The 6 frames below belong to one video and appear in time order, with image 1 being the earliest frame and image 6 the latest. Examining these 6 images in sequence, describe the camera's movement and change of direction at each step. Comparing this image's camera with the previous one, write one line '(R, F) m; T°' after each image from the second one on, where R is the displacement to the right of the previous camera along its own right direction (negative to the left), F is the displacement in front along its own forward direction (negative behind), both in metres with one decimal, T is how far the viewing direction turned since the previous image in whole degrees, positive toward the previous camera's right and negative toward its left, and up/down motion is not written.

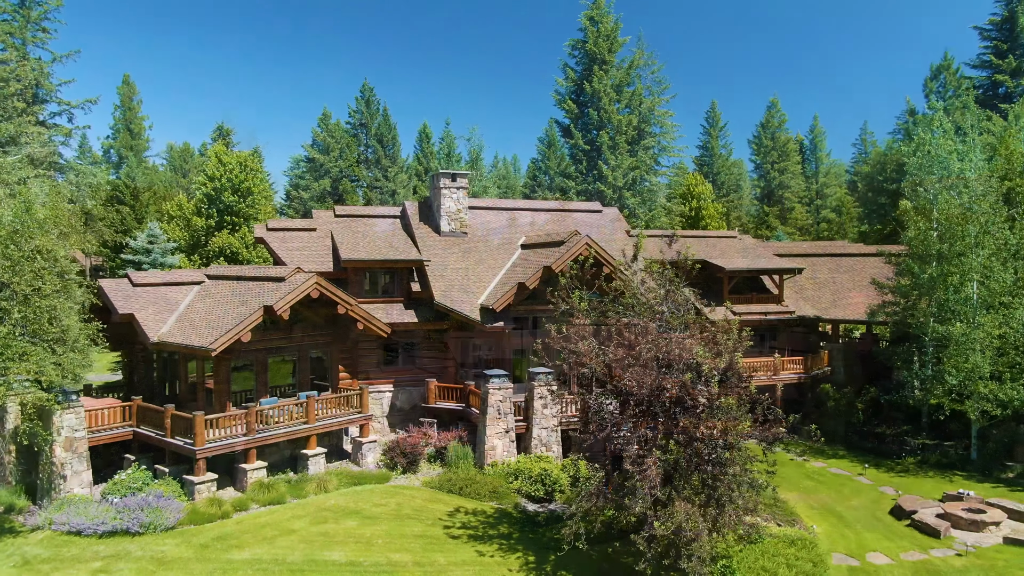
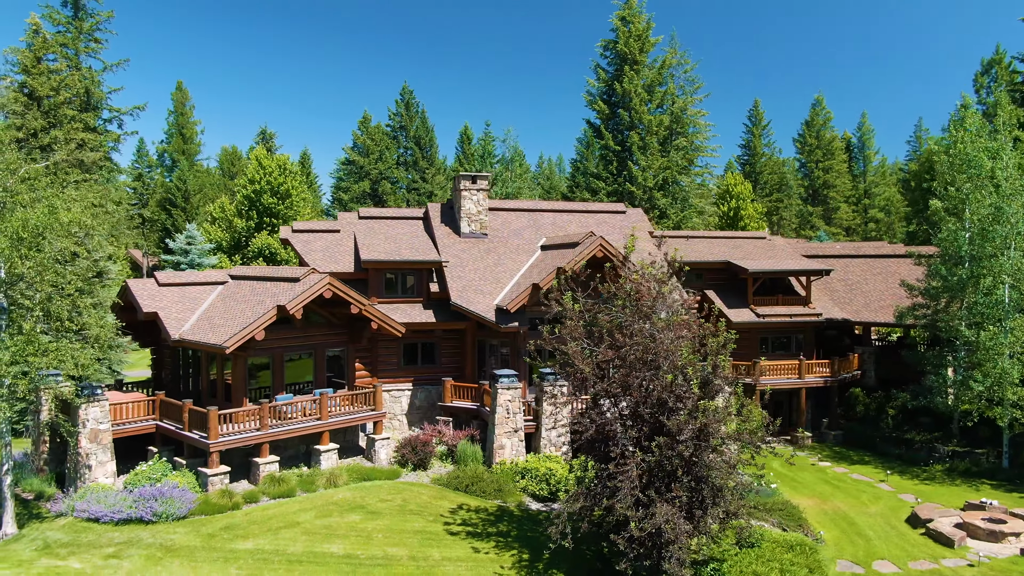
(+1.2, -0.1) m; -4°
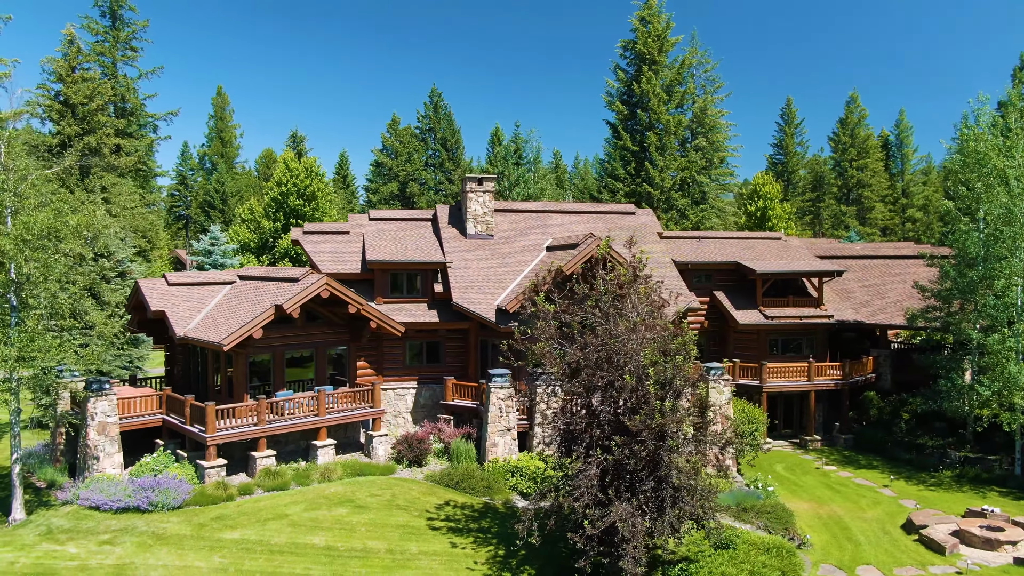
(+1.5, -0.2) m; -3°
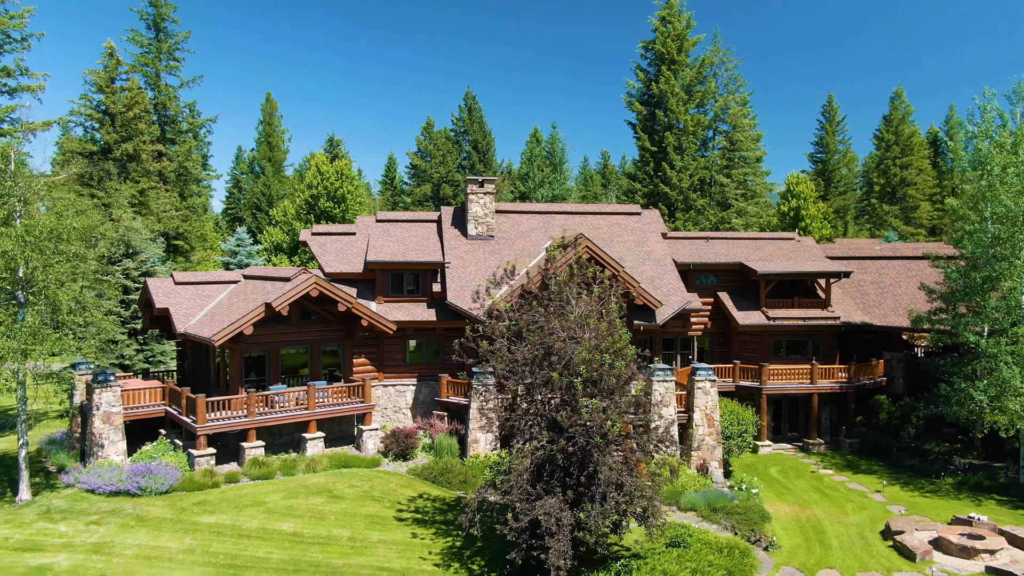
(+2.3, -0.4) m; -4°
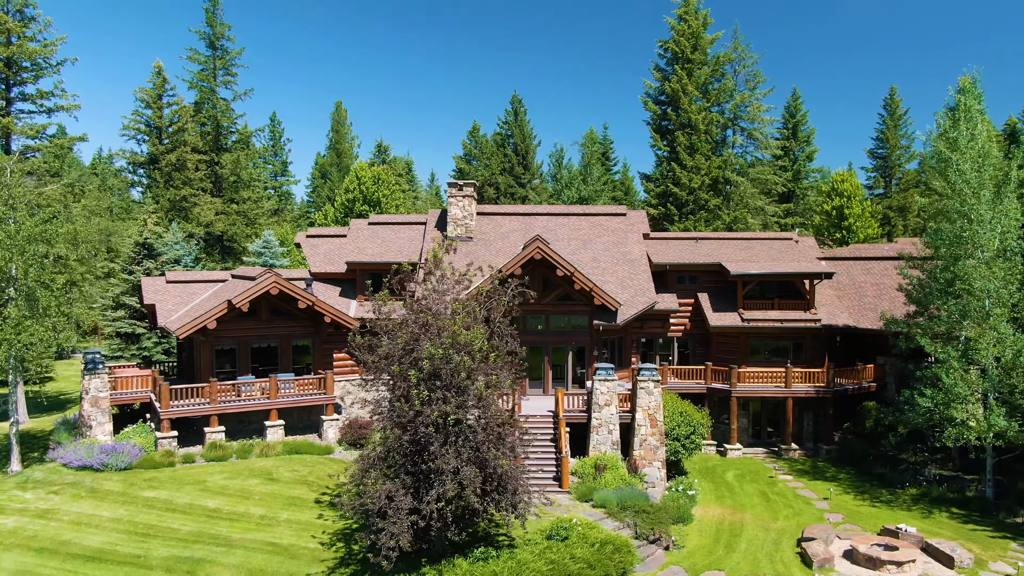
(+4.9, -0.5) m; -7°
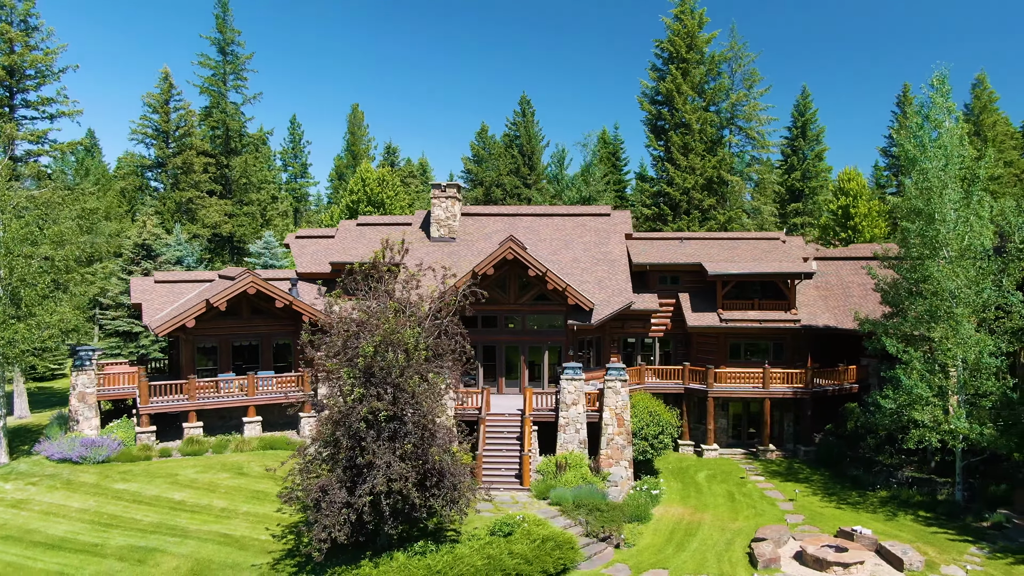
(+2.0, -0.3) m; -2°
